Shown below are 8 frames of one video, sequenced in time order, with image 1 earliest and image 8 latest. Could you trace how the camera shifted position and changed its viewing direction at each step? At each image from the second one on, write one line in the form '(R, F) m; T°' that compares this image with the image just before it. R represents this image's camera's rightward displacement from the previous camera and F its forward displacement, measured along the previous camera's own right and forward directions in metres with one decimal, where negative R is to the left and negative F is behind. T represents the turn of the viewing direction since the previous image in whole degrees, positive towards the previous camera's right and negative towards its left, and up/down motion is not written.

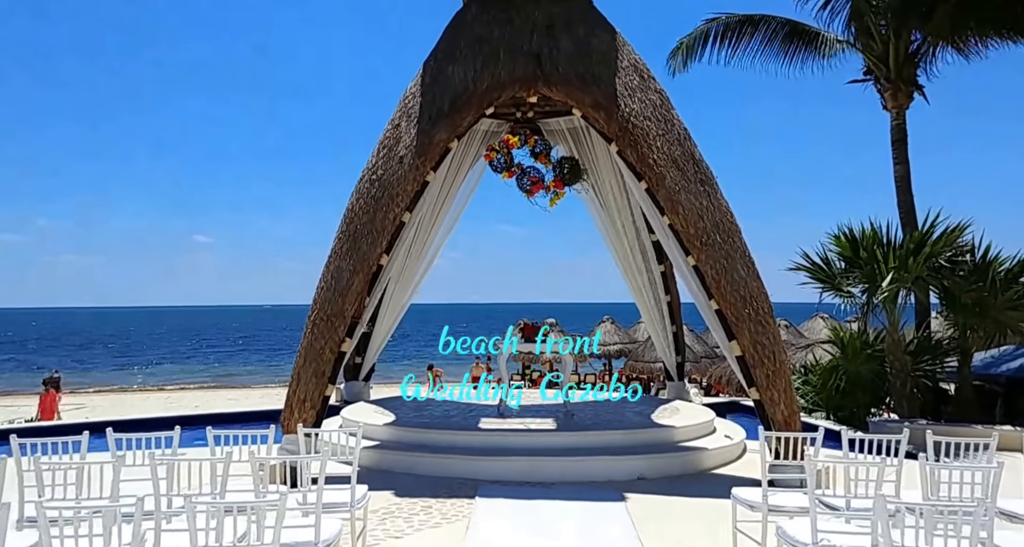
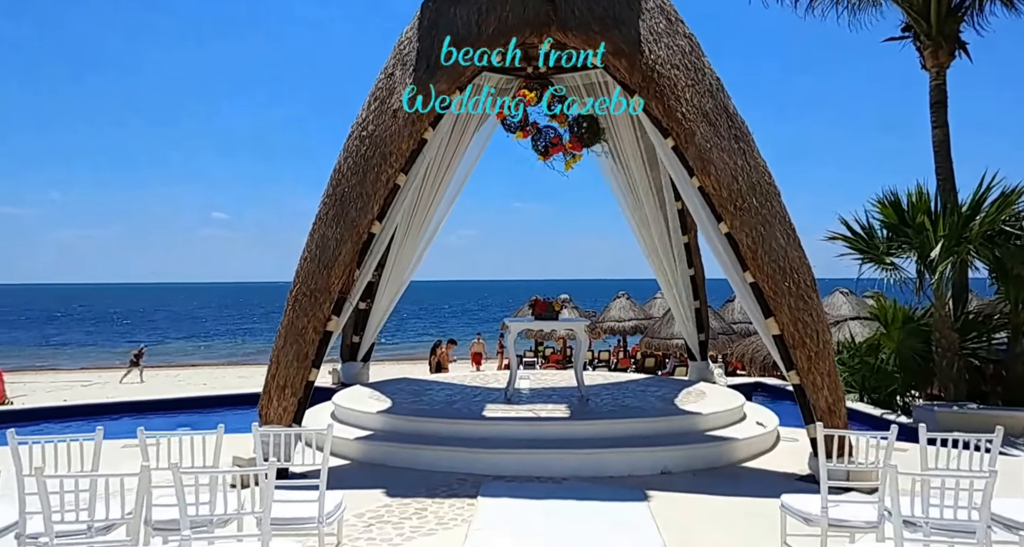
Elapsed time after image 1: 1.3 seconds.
(0.0, +0.7) m; -1°
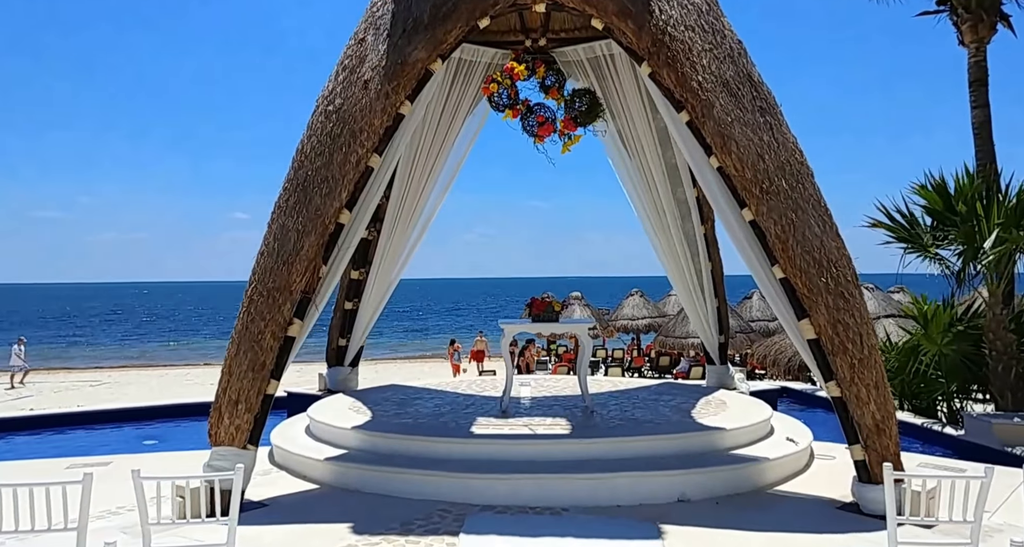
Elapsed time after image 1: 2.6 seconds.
(+0.2, +0.8) m; -1°
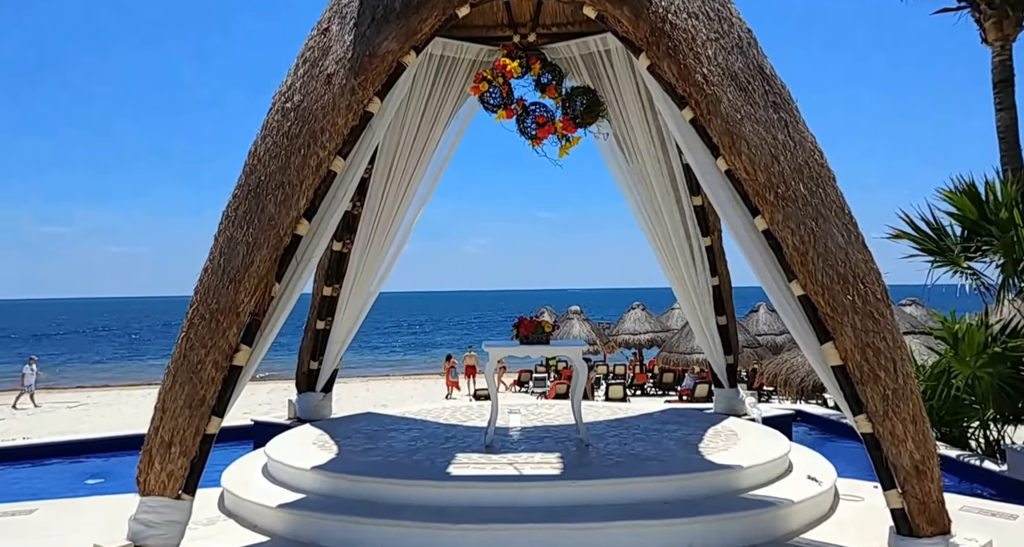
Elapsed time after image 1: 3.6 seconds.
(+0.1, +0.6) m; 0°
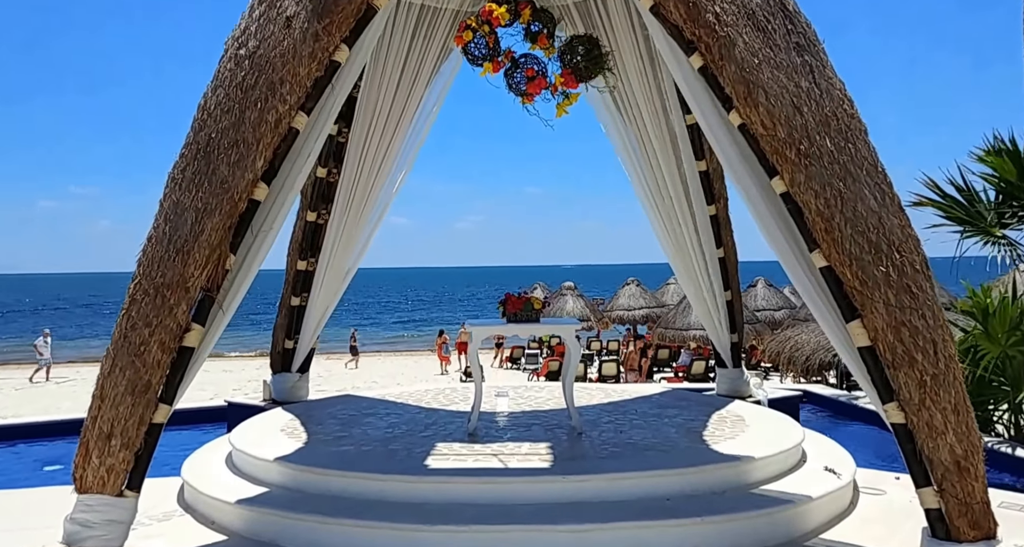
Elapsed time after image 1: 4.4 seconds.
(0.0, +0.5) m; 0°
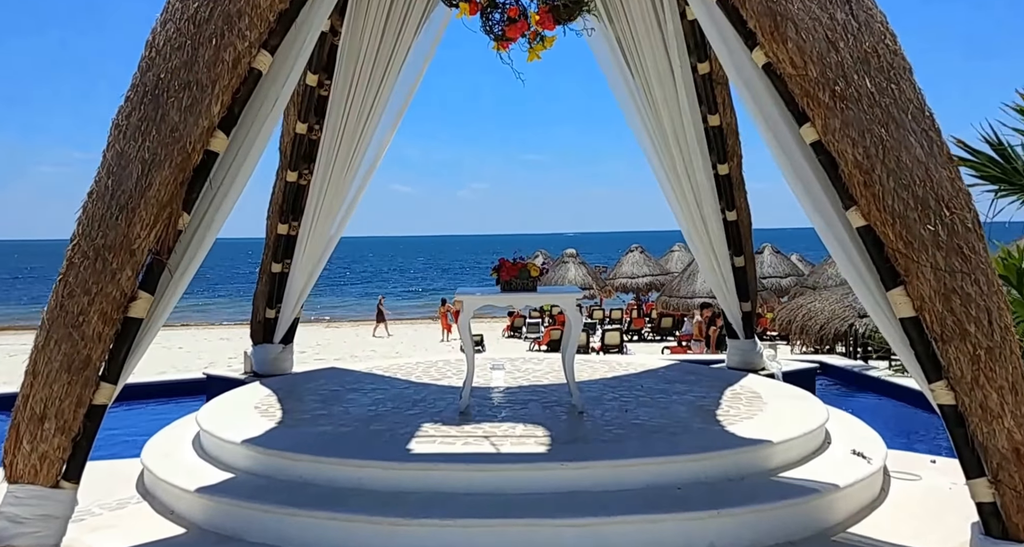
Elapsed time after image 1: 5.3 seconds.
(+0.1, +0.5) m; 0°
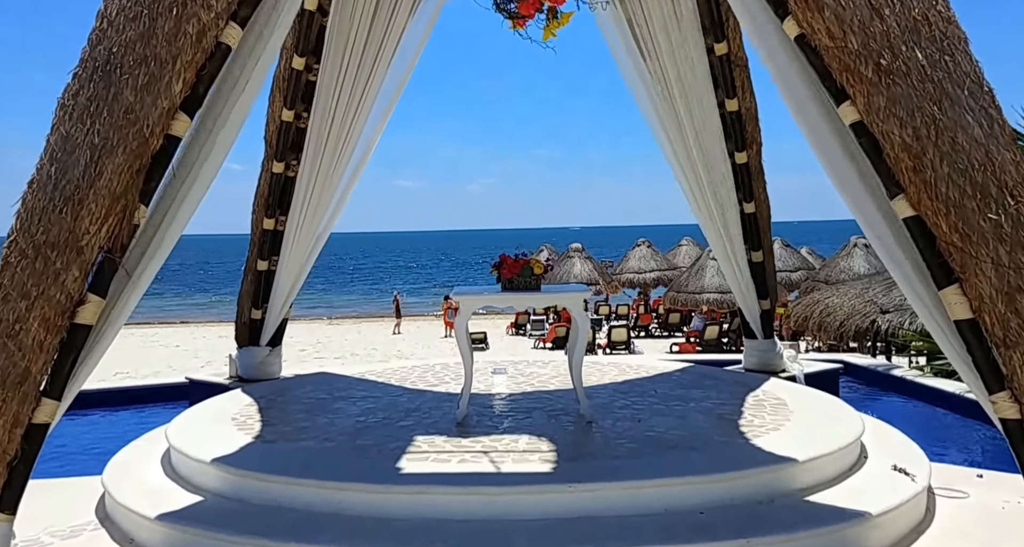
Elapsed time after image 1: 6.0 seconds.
(0.0, +0.4) m; 0°
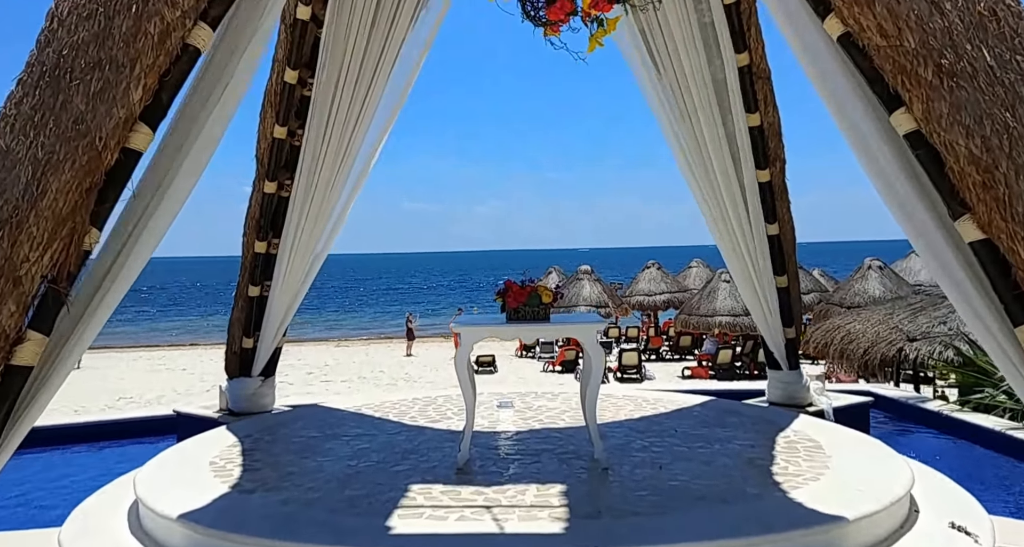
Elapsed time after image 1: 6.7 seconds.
(0.0, +0.4) m; -1°
